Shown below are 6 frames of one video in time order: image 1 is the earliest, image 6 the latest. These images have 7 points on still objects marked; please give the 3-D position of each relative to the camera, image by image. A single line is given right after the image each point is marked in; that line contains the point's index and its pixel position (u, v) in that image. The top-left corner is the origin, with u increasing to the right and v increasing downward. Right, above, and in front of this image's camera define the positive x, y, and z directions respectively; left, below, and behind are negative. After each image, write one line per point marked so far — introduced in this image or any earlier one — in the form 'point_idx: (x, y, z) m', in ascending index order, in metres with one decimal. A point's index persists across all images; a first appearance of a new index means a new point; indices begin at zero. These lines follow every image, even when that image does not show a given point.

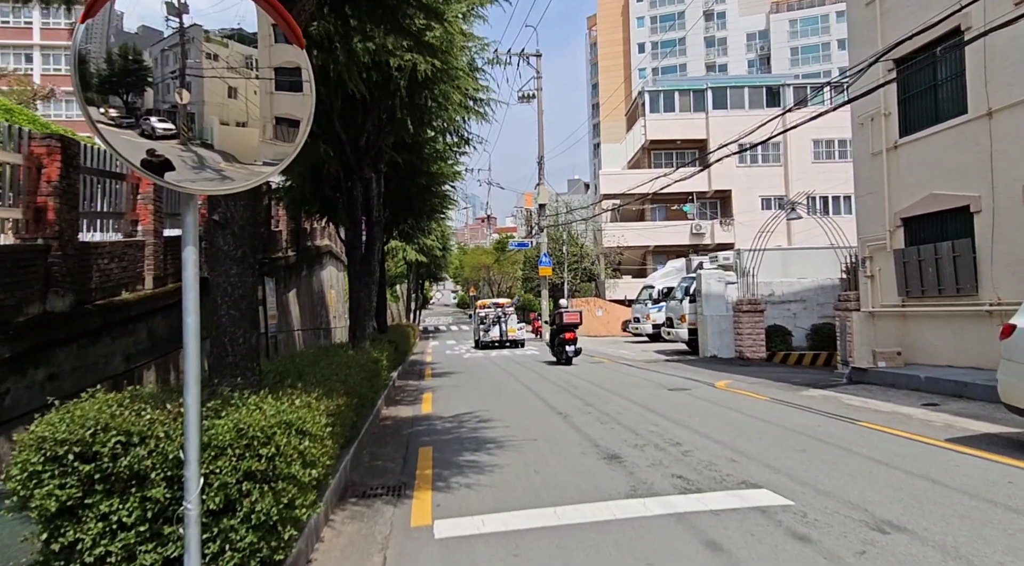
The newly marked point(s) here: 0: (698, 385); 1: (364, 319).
0: (+3.7, -2.0, +14.1) m
1: (-2.6, -0.6, +12.5) m
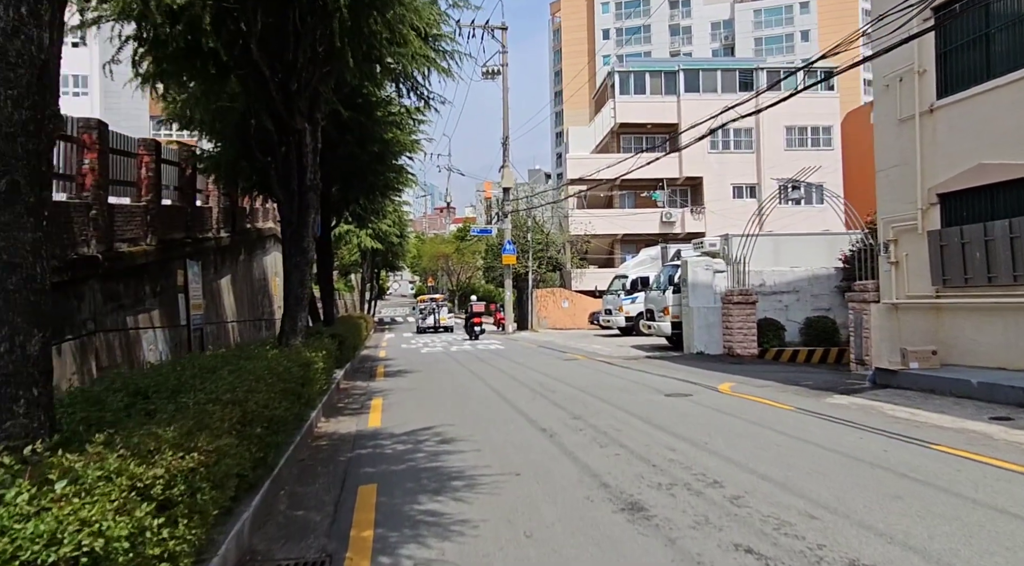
0: (+3.1, -1.8, +11.9) m
1: (-3.0, -0.4, +10.0) m
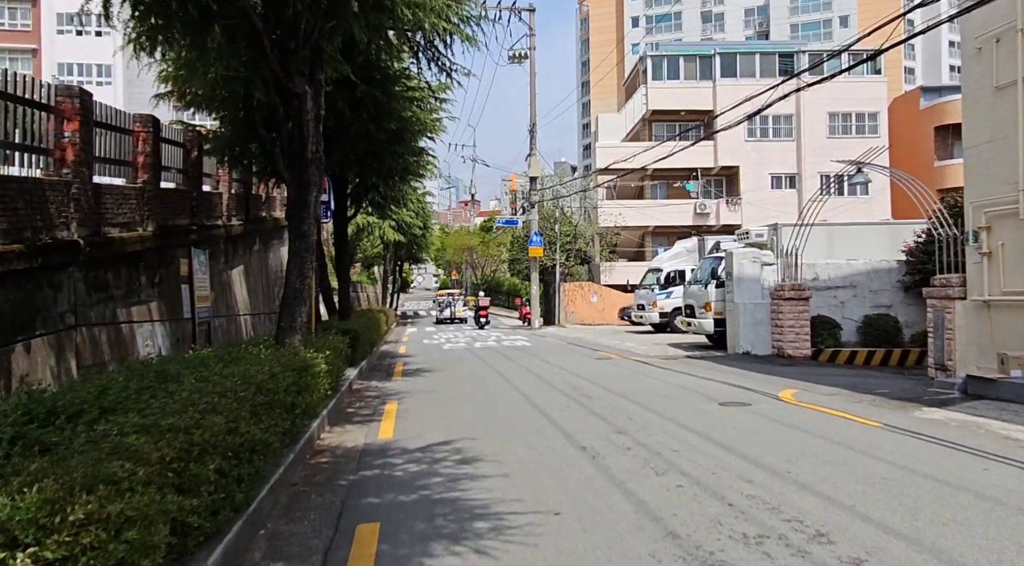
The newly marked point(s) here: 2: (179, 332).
0: (+3.6, -1.7, +10.4) m
1: (-2.6, -0.2, +8.7) m
2: (-6.5, -1.0, +14.0) m
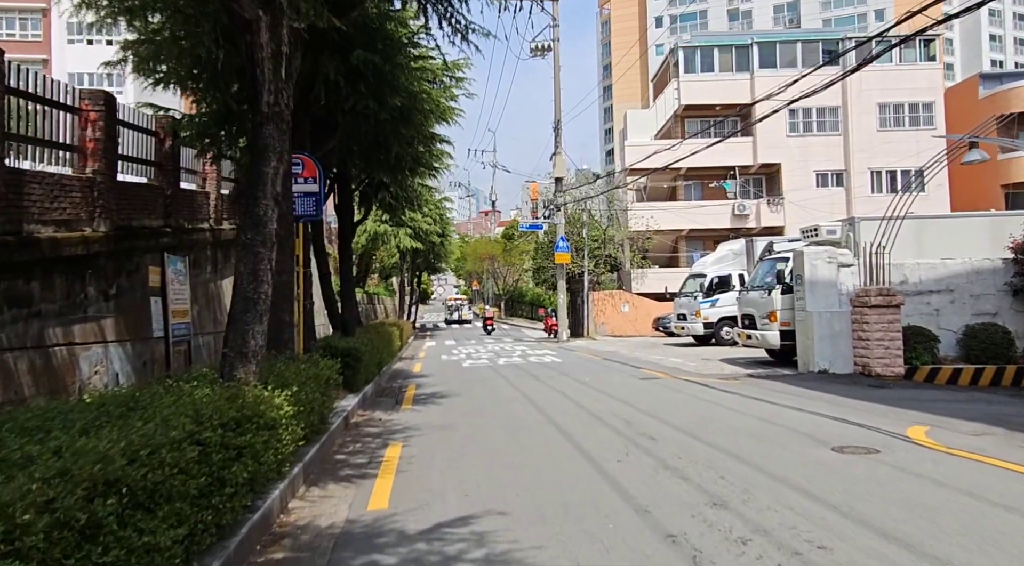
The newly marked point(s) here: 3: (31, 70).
0: (+4.0, -1.7, +7.8) m
1: (-2.3, -0.3, +6.2) m
2: (-6.0, -1.2, +11.7) m
3: (-6.2, +2.7, +9.1) m
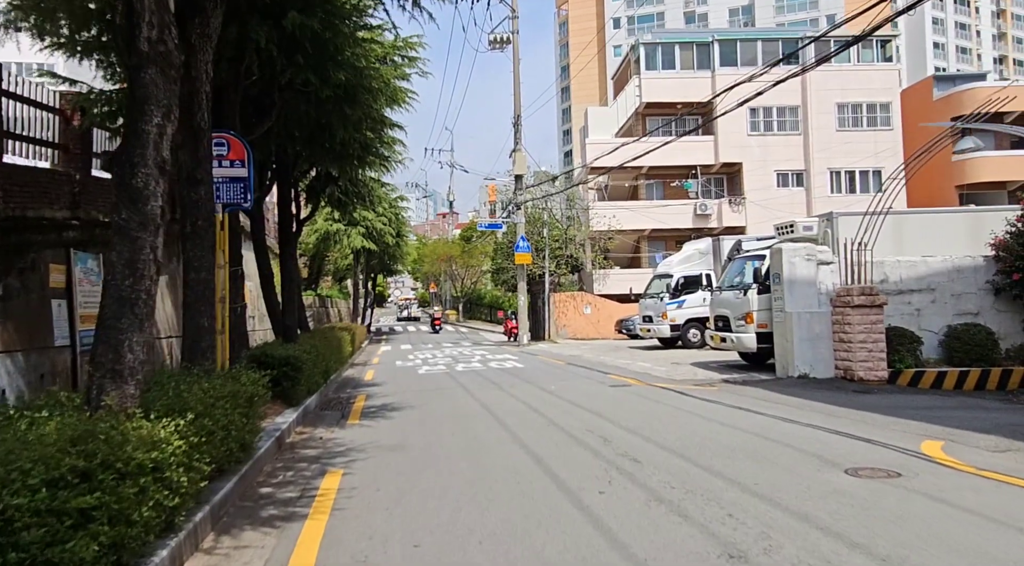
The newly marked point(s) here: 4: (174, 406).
0: (+3.6, -1.7, +6.8) m
1: (-2.5, -0.3, +4.9) m
2: (-6.5, -1.2, +10.1) m
3: (-6.6, +2.7, +7.5) m
4: (-2.3, -0.9, +5.1) m
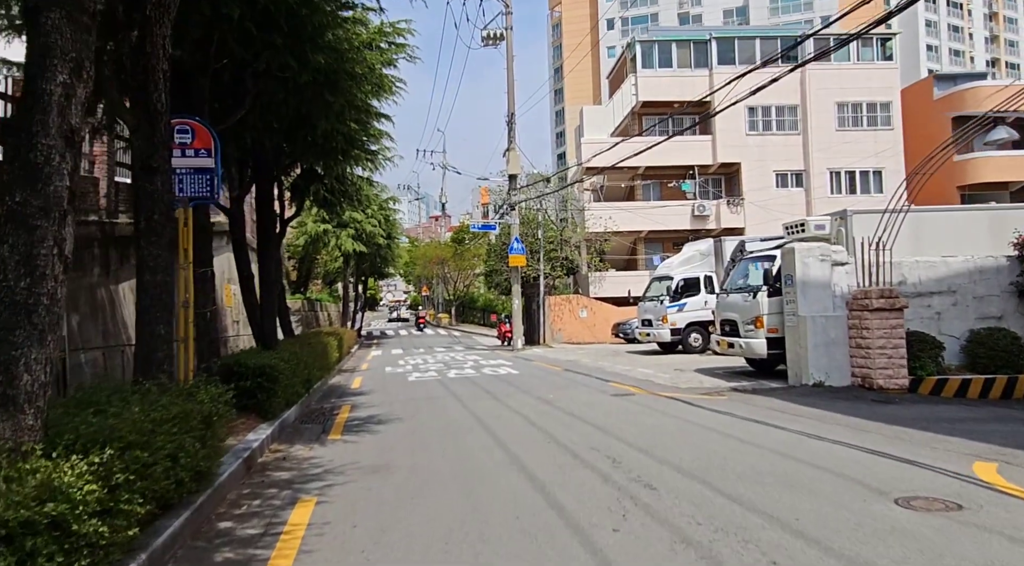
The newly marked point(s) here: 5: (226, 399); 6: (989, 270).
0: (+3.6, -1.7, +5.9) m
1: (-2.5, -0.3, +4.0) m
2: (-6.6, -1.2, +9.1) m
3: (-6.6, +2.7, +6.6) m
4: (-2.3, -0.9, +4.2) m
5: (-2.8, -1.1, +7.0) m
6: (+8.8, +0.2, +13.2) m
